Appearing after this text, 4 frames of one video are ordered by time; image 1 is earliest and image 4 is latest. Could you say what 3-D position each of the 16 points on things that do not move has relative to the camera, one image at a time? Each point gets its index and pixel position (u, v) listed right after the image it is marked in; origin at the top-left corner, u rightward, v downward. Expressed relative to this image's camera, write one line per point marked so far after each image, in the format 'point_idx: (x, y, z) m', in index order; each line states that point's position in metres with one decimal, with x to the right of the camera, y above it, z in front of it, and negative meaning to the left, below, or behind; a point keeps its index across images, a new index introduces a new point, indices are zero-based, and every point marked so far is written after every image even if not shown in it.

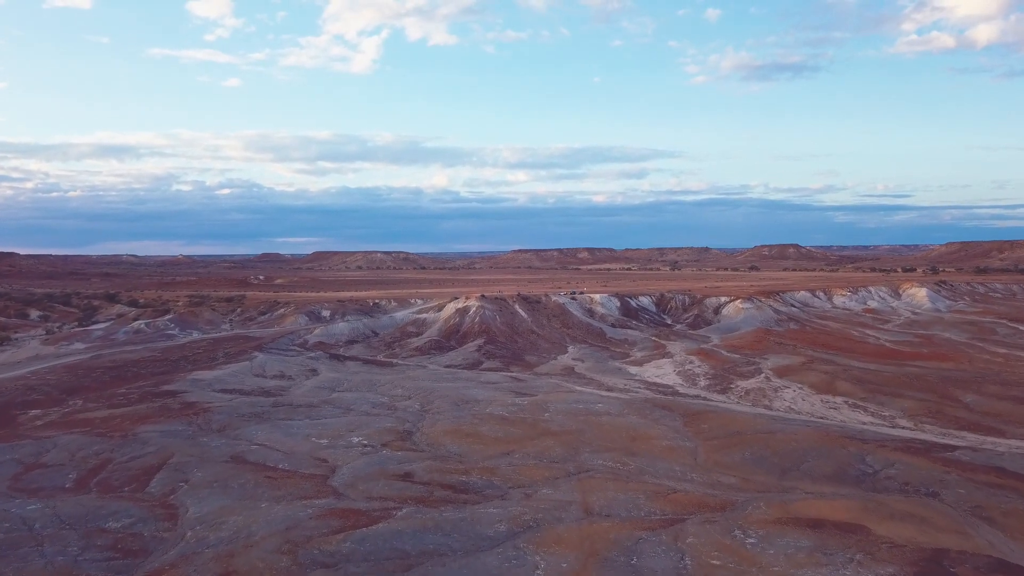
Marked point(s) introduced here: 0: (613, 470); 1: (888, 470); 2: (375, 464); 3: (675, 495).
0: (+3.0, -5.5, +19.3) m
1: (+11.1, -5.4, +19.0) m
2: (-4.1, -5.3, +19.4) m
3: (+4.4, -5.5, +17.3) m
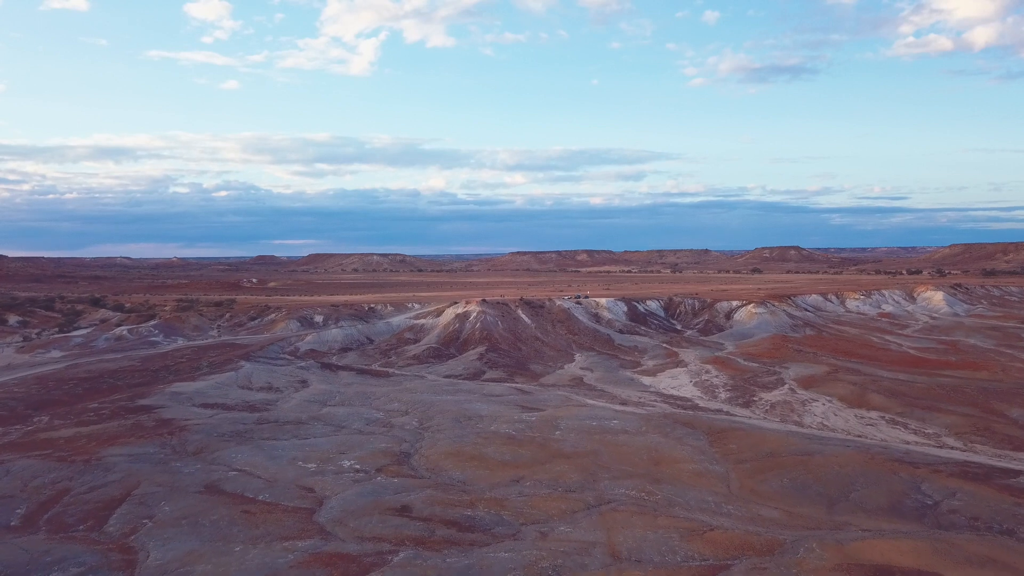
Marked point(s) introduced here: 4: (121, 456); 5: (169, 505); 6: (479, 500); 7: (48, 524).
0: (+3.3, -5.7, +17.1) m
1: (+11.4, -5.6, +16.8) m
2: (-3.8, -5.5, +17.2) m
3: (+4.7, -5.7, +15.1) m
4: (-11.9, -5.1, +19.6) m
5: (-8.7, -5.5, +16.4) m
6: (-0.9, -5.6, +16.9) m
7: (-11.2, -5.7, +15.5) m
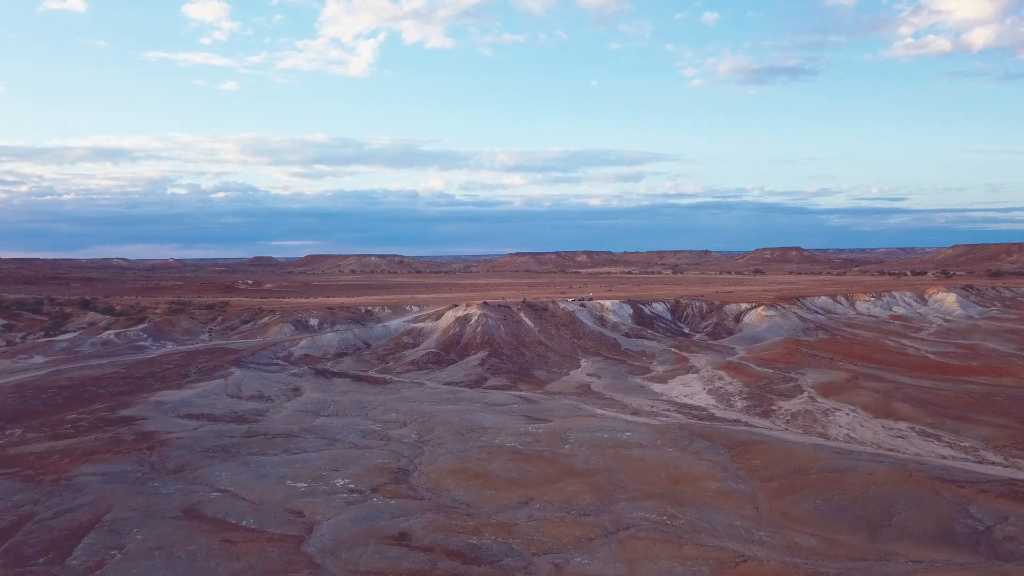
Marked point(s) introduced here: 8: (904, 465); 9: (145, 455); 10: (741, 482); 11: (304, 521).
0: (+3.5, -5.7, +15.5) m
1: (+11.6, -5.6, +15.3) m
2: (-3.6, -5.6, +15.6) m
3: (+5.0, -5.8, +13.5) m
4: (-11.7, -5.2, +18.0) m
5: (-8.5, -5.6, +14.8) m
6: (-0.6, -5.7, +15.3) m
7: (-11.0, -5.8, +13.9) m
8: (+11.8, -5.3, +19.4) m
9: (-11.4, -5.2, +20.0) m
10: (+6.6, -5.6, +18.4) m
11: (-5.1, -5.7, +15.8) m
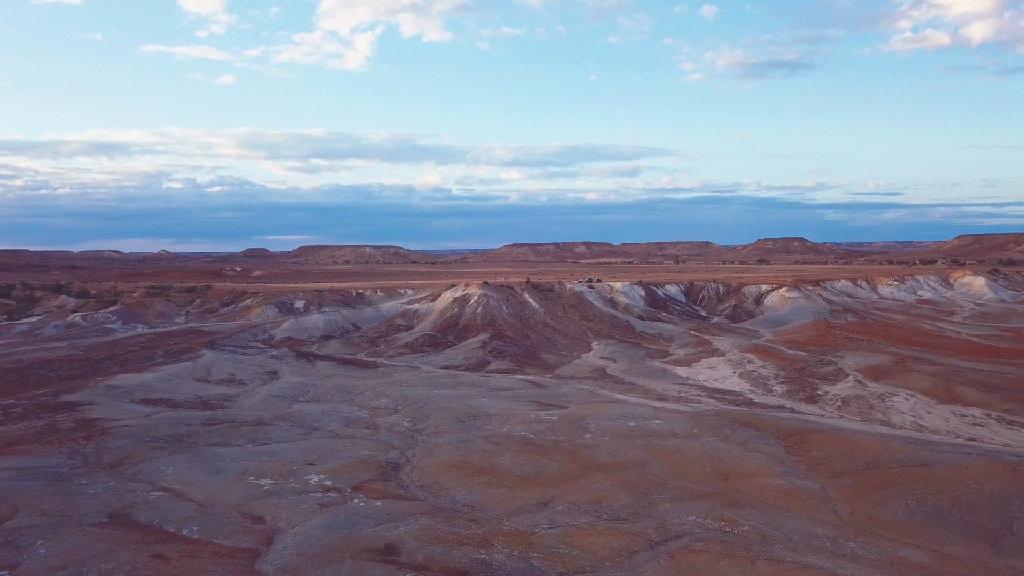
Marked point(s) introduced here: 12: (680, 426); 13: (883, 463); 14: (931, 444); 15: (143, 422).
0: (+3.9, -4.7, +12.1) m
1: (+12.0, -4.6, +11.9) m
2: (-3.3, -4.5, +12.1) m
3: (+5.3, -4.7, +10.1) m
4: (-11.4, -4.1, +14.5) m
5: (-8.1, -4.5, +11.3) m
6: (-0.3, -4.6, +11.9) m
7: (-10.6, -4.7, +10.5) m
8: (+12.1, -4.2, +16.0) m
9: (-11.1, -4.0, +16.5) m
10: (+6.9, -4.4, +15.1) m
11: (-4.8, -4.6, +12.3) m
12: (+4.9, -4.0, +18.9) m
13: (+9.0, -4.3, +15.6) m
14: (+11.1, -4.2, +17.1) m
15: (-10.6, -3.9, +18.6) m
